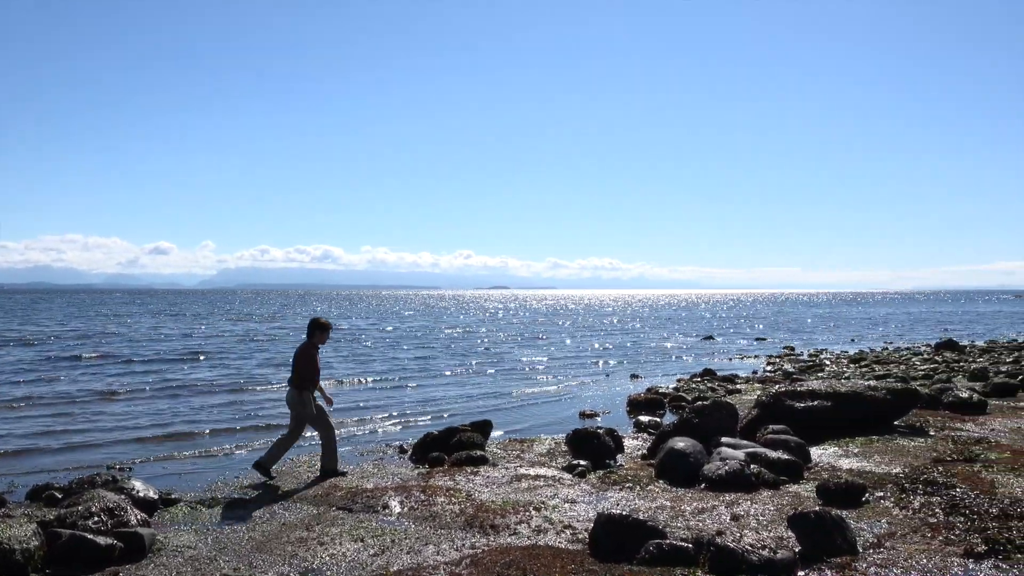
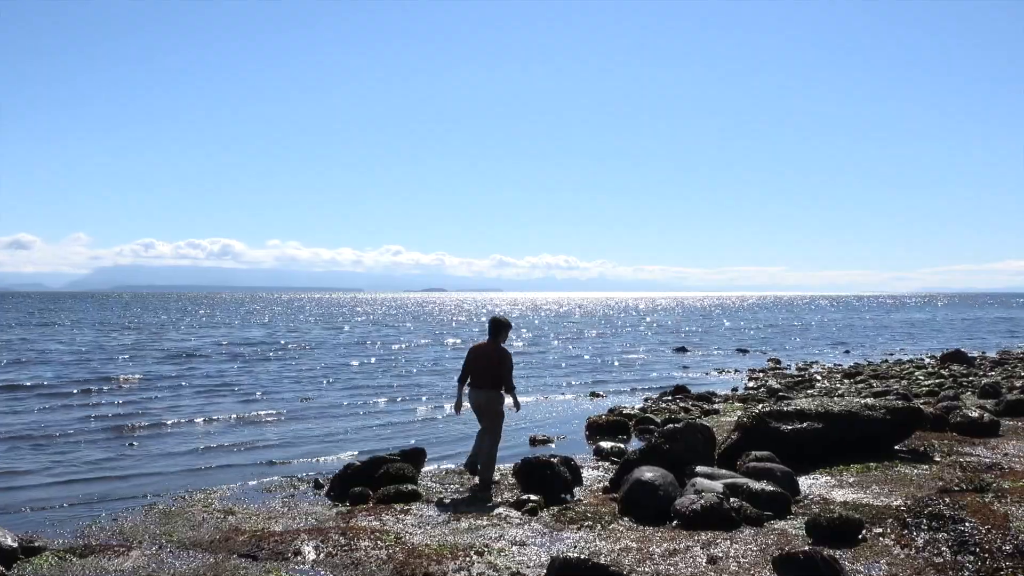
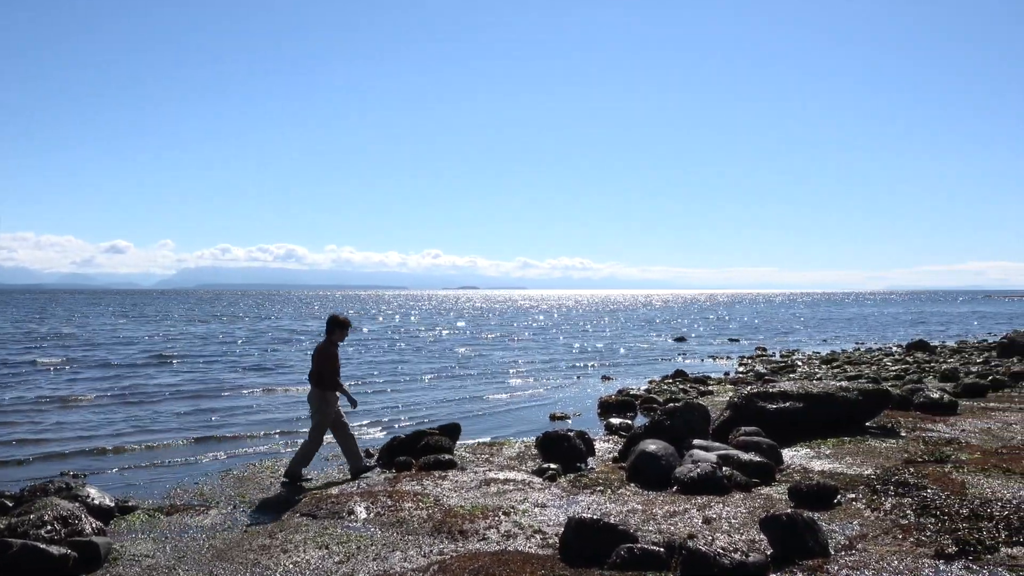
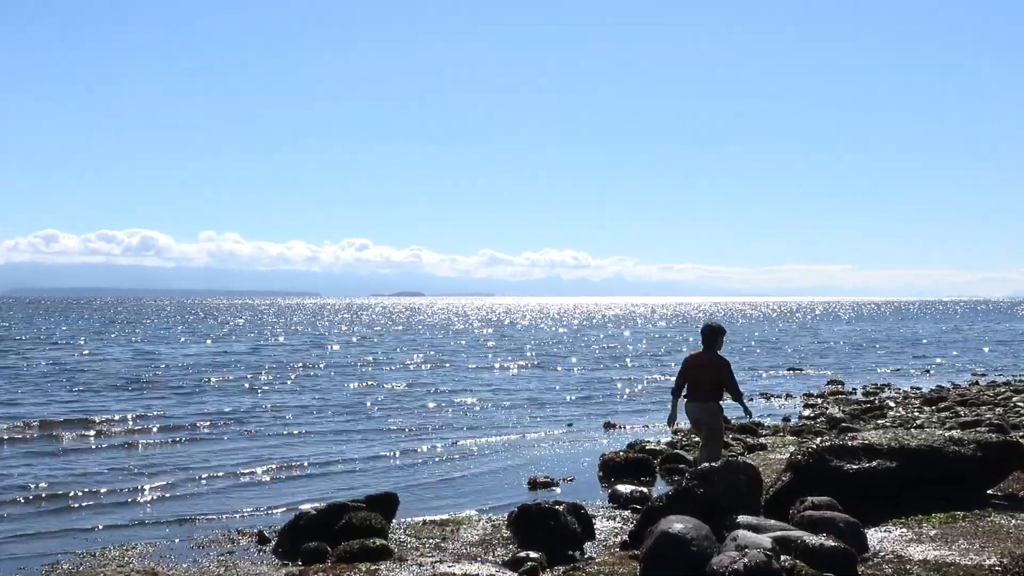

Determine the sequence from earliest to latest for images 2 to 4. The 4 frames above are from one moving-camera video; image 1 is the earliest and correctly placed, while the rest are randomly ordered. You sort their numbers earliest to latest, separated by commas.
3, 2, 4
